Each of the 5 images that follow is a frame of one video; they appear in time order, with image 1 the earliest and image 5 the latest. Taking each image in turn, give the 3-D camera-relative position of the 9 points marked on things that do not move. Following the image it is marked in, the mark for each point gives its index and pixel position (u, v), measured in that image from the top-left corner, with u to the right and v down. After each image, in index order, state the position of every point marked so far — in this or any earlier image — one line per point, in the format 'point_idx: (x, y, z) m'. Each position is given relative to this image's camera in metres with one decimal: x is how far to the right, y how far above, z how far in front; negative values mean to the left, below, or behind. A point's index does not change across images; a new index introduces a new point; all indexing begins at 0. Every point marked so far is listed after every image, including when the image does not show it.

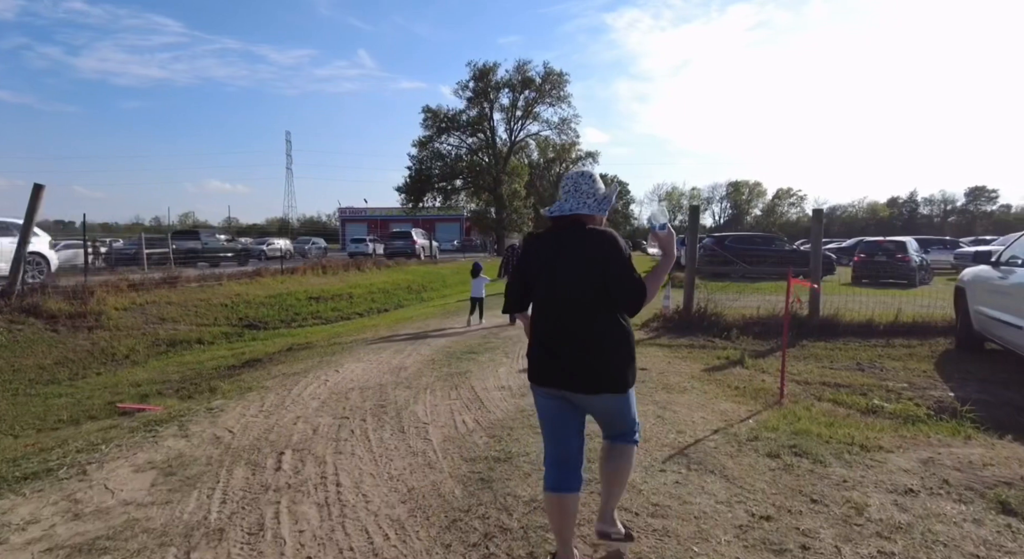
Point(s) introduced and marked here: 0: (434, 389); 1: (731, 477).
0: (-0.8, -1.1, +5.9) m
1: (+1.4, -1.3, +3.6) m
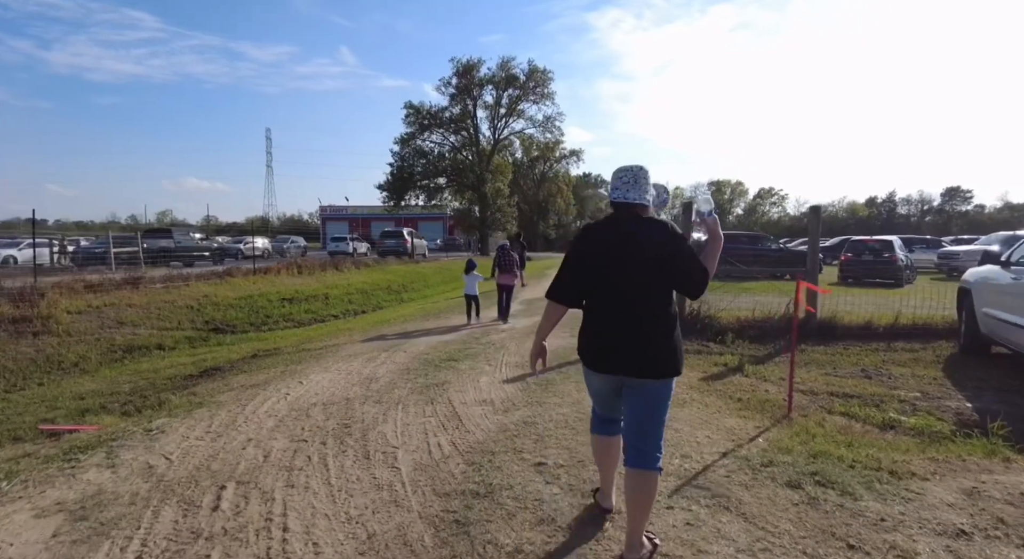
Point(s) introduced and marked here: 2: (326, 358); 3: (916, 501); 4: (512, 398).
0: (-1.0, -1.2, +5.3) m
1: (+1.3, -1.3, +3.1) m
2: (-2.5, -1.1, +7.6) m
3: (+2.3, -1.2, +3.2) m
4: (0.0, -1.1, +5.4) m
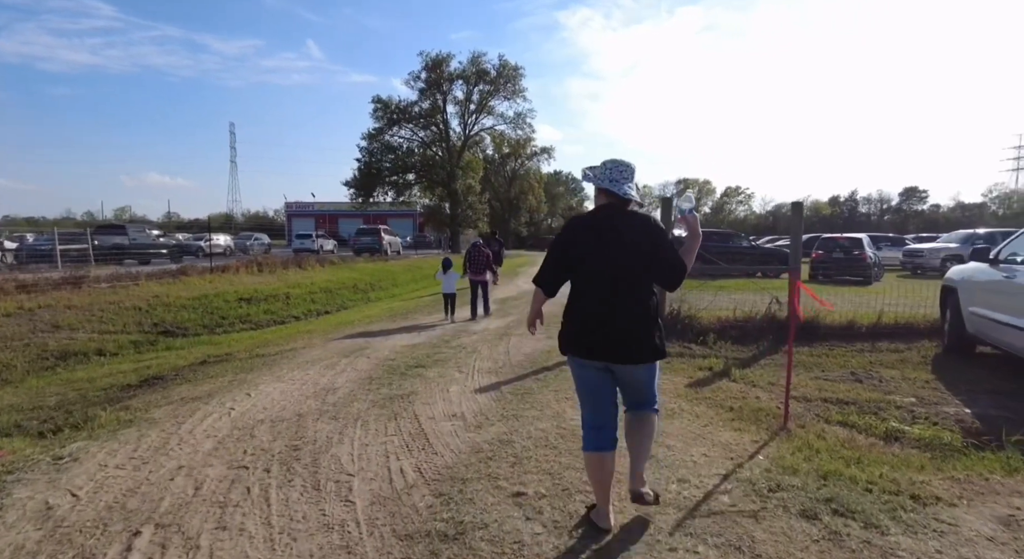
0: (-1.2, -1.2, +4.7) m
1: (+1.2, -1.3, +2.6) m
2: (-2.9, -1.1, +7.0) m
3: (+2.2, -1.3, +2.8) m
4: (-0.2, -1.1, +4.9) m
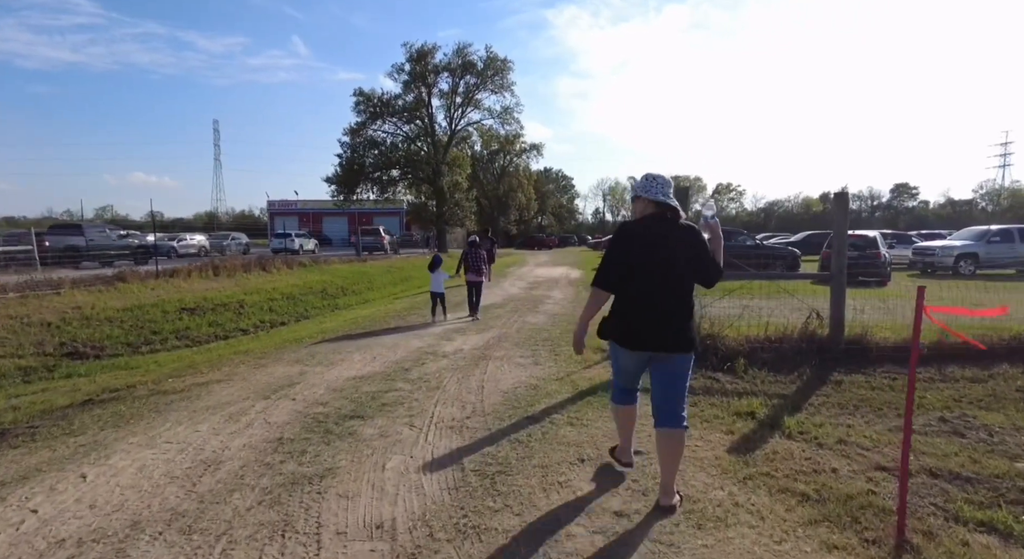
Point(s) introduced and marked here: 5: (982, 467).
0: (-1.4, -1.3, +2.9) m
1: (+1.0, -1.4, +0.9) m
2: (-3.1, -1.2, +5.2) m
3: (+2.0, -1.4, +1.0) m
4: (-0.4, -1.3, +3.1) m
5: (+3.2, -1.3, +3.9) m
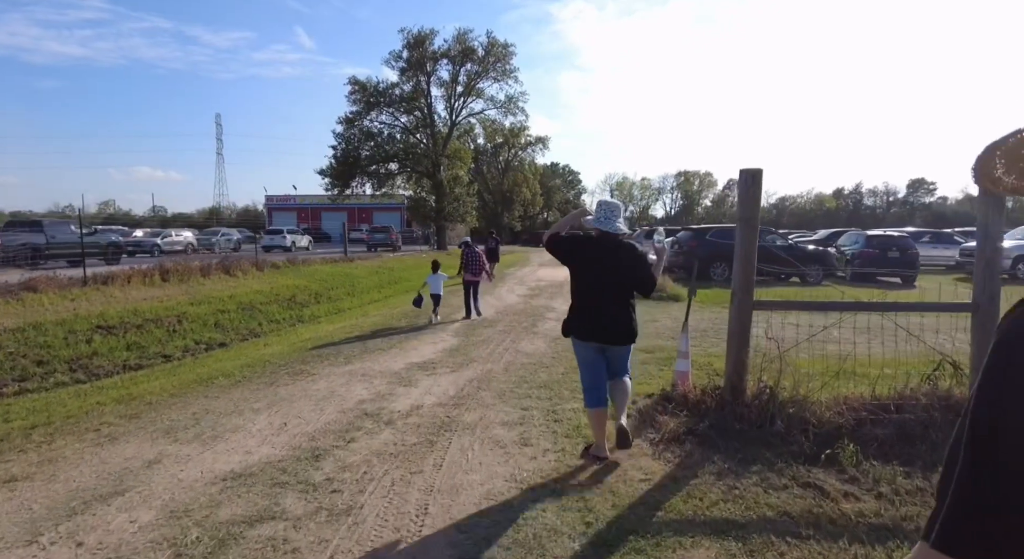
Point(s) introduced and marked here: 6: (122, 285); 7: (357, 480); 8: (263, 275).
0: (-1.7, -1.6, +0.4) m
1: (+0.7, -1.8, -1.6) m
2: (-3.3, -1.5, +2.7) m
3: (+1.7, -1.7, -1.5) m
4: (-0.7, -1.6, +0.7) m
5: (+3.0, -1.6, +1.4) m
6: (-9.2, -0.1, +13.3) m
7: (-1.1, -1.4, +3.8) m
8: (-7.9, +0.2, +18.0) m
